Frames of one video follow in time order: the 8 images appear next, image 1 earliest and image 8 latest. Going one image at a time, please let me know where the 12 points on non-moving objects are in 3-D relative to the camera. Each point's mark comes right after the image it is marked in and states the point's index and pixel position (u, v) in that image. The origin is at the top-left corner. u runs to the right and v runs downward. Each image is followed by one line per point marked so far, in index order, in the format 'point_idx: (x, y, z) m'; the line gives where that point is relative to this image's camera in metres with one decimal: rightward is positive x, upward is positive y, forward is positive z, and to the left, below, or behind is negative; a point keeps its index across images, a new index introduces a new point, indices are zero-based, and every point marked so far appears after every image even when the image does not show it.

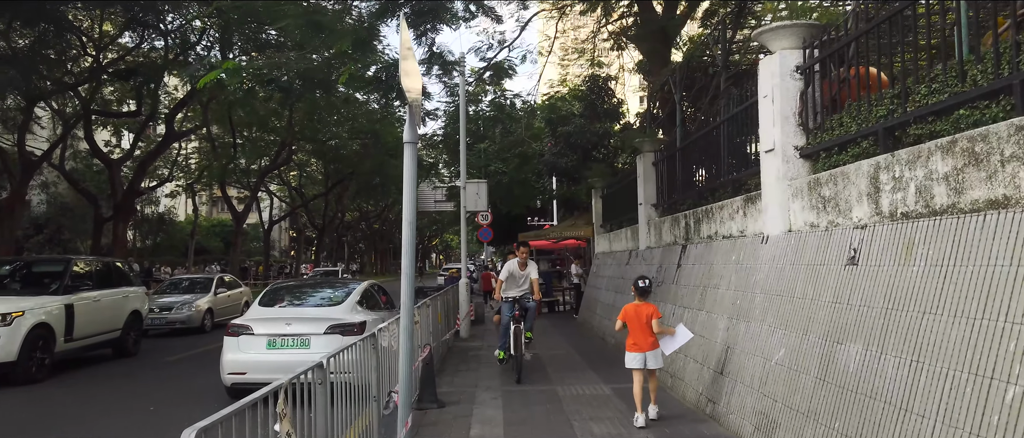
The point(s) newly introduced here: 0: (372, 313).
0: (-1.6, -1.1, +8.6) m
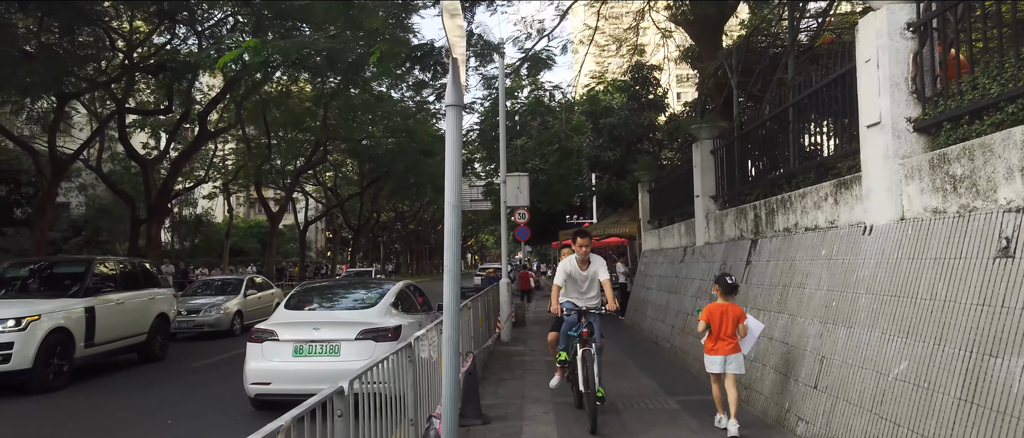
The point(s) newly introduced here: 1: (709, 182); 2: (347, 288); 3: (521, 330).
0: (-1.1, -1.1, +7.9) m
1: (+2.6, +0.5, +9.8) m
2: (-1.9, -0.8, +8.2) m
3: (+0.2, -2.1, +14.0) m
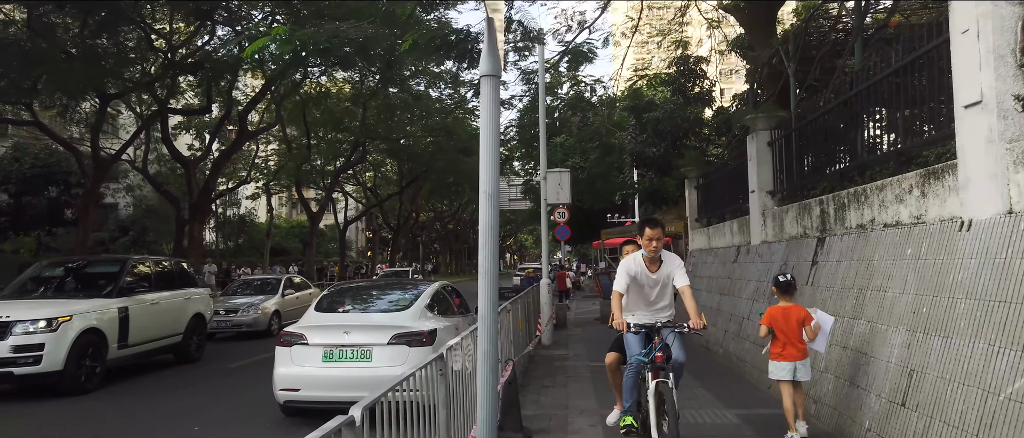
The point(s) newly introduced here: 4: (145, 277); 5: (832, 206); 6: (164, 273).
0: (-0.7, -1.0, +7.4) m
1: (+3.1, +0.5, +9.1) m
2: (-1.4, -0.7, +7.8) m
3: (+0.9, -2.1, +13.5) m
4: (-4.5, -0.7, +8.8) m
5: (+2.9, +0.1, +6.7) m
6: (-4.5, -0.7, +9.4) m
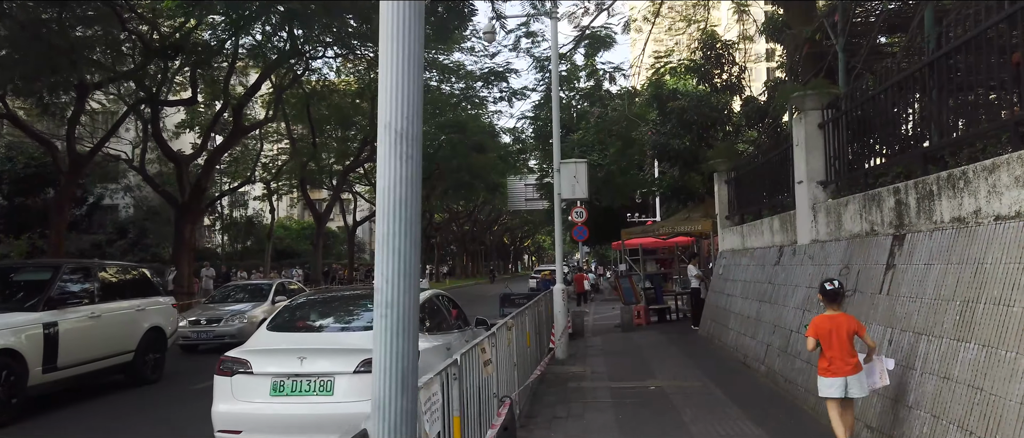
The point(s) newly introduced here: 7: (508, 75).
0: (-0.7, -1.0, +6.1) m
1: (+3.2, +0.6, +7.8) m
2: (-1.4, -0.7, +6.5) m
3: (+1.1, -2.1, +12.2) m
4: (-4.4, -0.7, +7.7) m
5: (+2.9, +0.2, +5.4) m
6: (-4.4, -0.7, +8.2) m
7: (-0.1, +3.5, +17.9) m
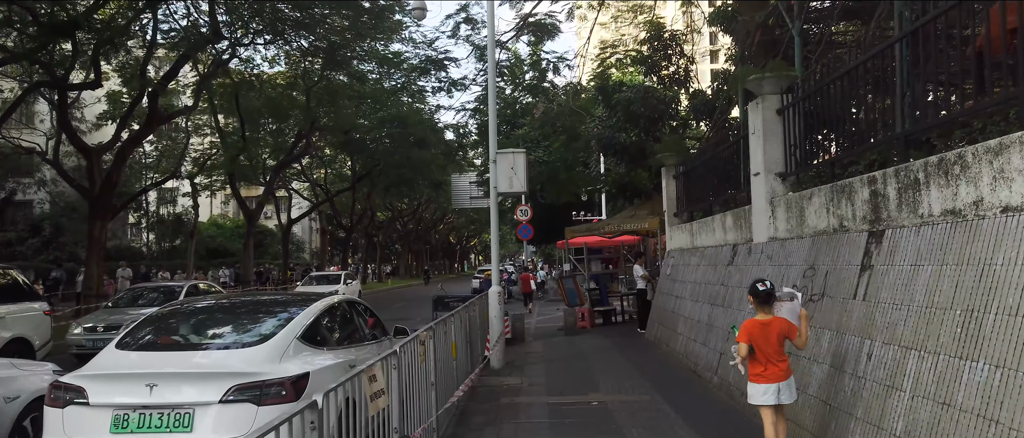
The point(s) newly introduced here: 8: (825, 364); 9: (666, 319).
0: (-1.2, -0.9, +5.1) m
1: (+2.5, +0.6, +7.0) m
2: (-2.0, -0.7, +5.5) m
3: (+0.1, -2.0, +11.3) m
4: (-5.1, -0.6, +6.4) m
5: (+2.4, +0.2, +4.6) m
6: (-5.1, -0.6, +6.9) m
7: (-1.5, +3.6, +16.9) m
8: (+2.1, -1.0, +5.0) m
9: (+2.2, -1.4, +10.5) m
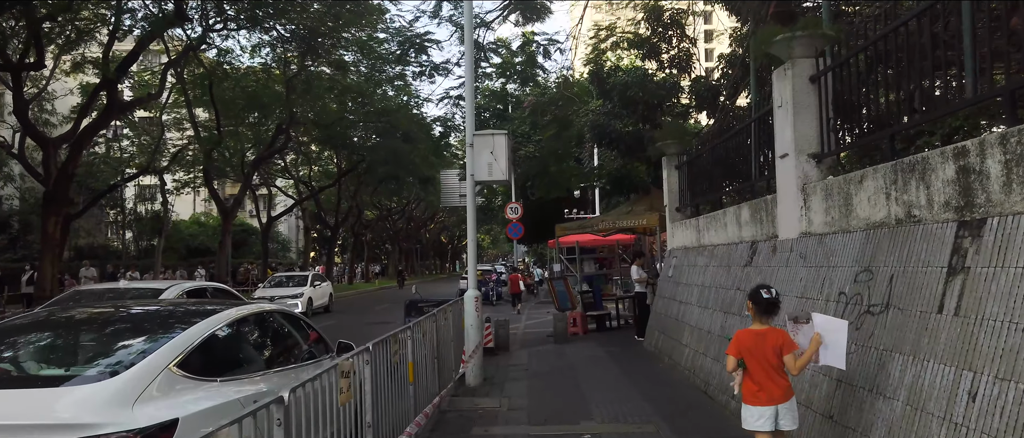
0: (-1.4, -0.9, +3.8) m
1: (+2.3, +0.7, +5.8) m
2: (-2.2, -0.6, +4.2) m
3: (-0.1, -1.9, +10.0) m
4: (-5.3, -0.5, +5.1) m
5: (+2.2, +0.3, +3.3) m
6: (-5.3, -0.5, +5.6) m
7: (-1.8, +3.7, +15.6) m
8: (+1.9, -0.9, +3.7) m
9: (+2.0, -1.4, +9.2) m
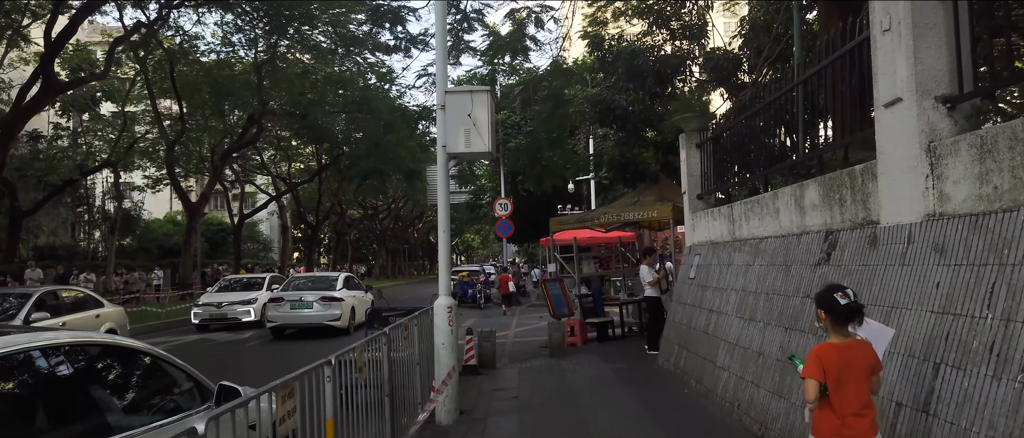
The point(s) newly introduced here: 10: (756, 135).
0: (-1.5, -0.7, +1.9) m
1: (+2.2, +0.8, +3.9) m
2: (-2.2, -0.5, +2.2) m
3: (-0.3, -1.8, +8.1) m
4: (-5.4, -0.4, +3.1) m
5: (+2.1, +0.4, +1.5) m
6: (-5.4, -0.4, +3.6) m
7: (-2.0, +3.8, +13.7) m
8: (+1.9, -0.8, +1.8) m
9: (+1.8, -1.2, +7.4) m
10: (+2.5, +0.8, +7.5) m
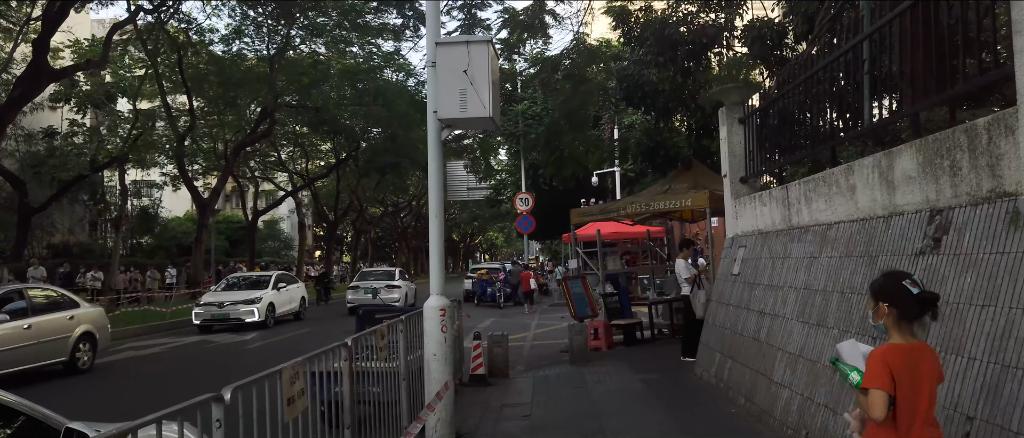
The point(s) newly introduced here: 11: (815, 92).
0: (-1.6, -0.6, +0.8) m
1: (+2.1, +0.9, +2.7) m
2: (-2.3, -0.3, +1.2) m
3: (-0.2, -1.7, +6.9) m
4: (-5.4, -0.3, +2.1) m
5: (+2.0, +0.5, +0.3) m
6: (-5.5, -0.3, +2.7) m
7: (-1.7, +3.9, +12.6) m
8: (+1.8, -0.7, +0.6) m
9: (+1.9, -1.1, +6.2) m
10: (+2.6, +1.0, +6.3) m
11: (+2.6, +1.1, +6.2) m
